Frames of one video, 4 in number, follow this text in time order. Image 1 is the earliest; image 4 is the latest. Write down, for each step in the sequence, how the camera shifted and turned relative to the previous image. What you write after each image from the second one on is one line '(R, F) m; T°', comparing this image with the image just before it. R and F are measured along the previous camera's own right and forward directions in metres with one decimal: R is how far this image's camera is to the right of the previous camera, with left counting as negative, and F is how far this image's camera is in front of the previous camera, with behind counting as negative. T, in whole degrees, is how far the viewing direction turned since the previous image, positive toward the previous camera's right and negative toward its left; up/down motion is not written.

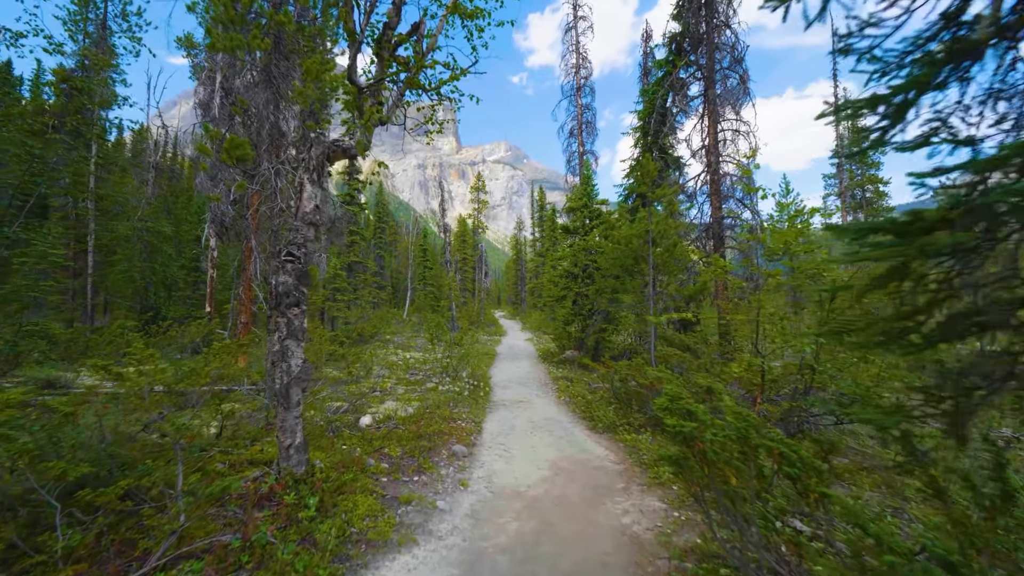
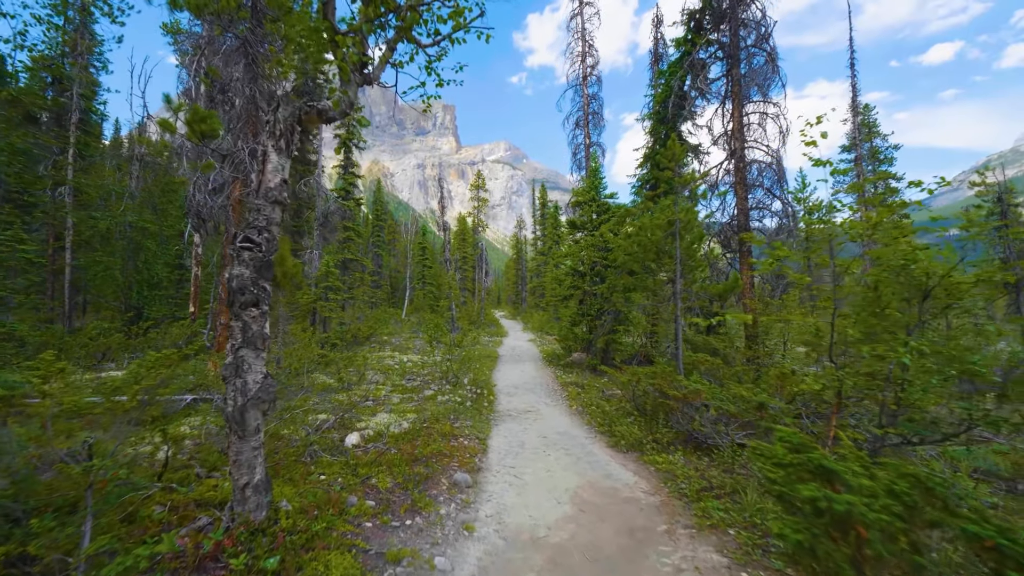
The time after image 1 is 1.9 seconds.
(-0.2, +1.0) m; 0°
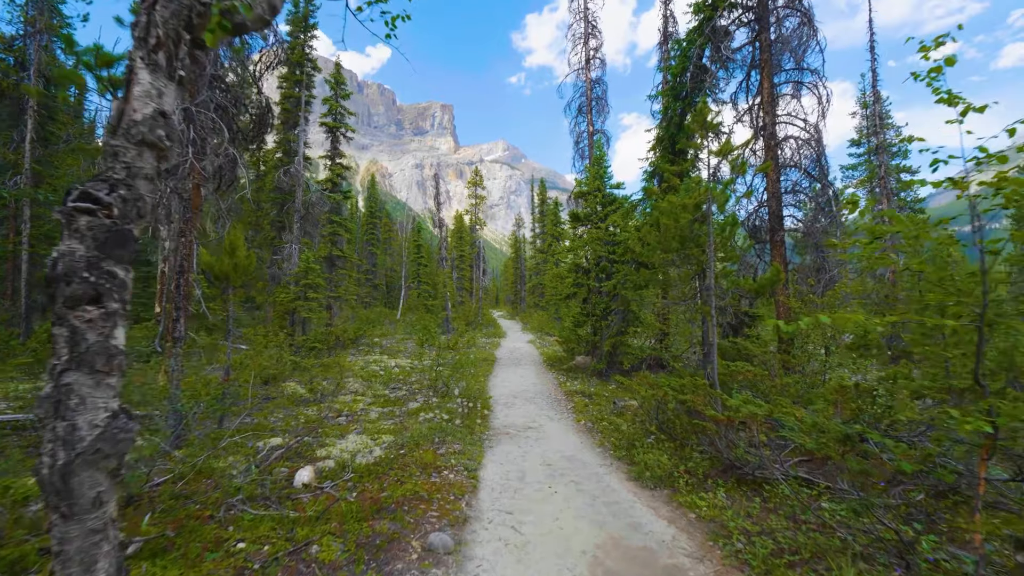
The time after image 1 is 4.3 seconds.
(0.0, +1.3) m; 0°
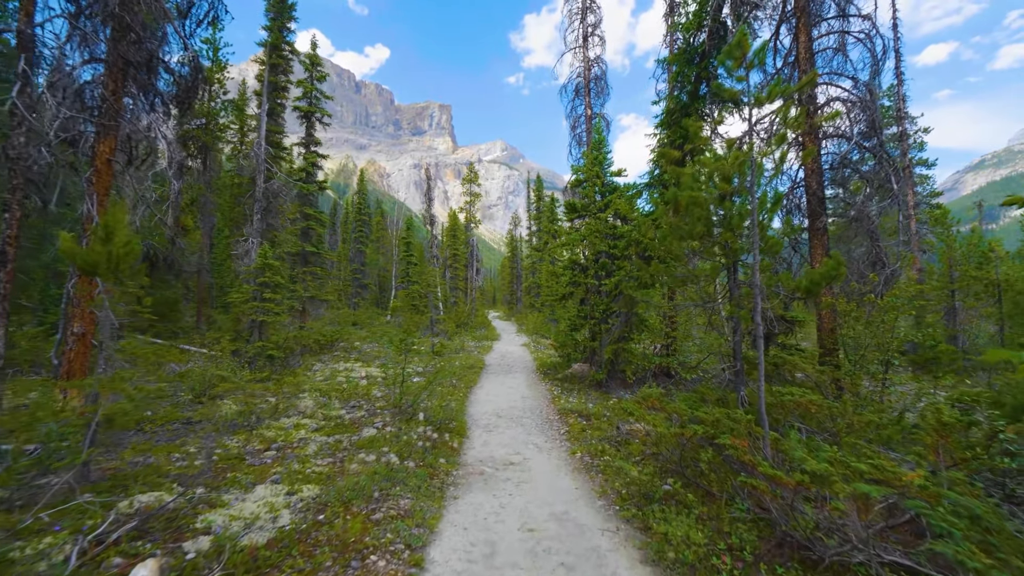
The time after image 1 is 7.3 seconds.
(+0.4, +1.7) m; 0°
